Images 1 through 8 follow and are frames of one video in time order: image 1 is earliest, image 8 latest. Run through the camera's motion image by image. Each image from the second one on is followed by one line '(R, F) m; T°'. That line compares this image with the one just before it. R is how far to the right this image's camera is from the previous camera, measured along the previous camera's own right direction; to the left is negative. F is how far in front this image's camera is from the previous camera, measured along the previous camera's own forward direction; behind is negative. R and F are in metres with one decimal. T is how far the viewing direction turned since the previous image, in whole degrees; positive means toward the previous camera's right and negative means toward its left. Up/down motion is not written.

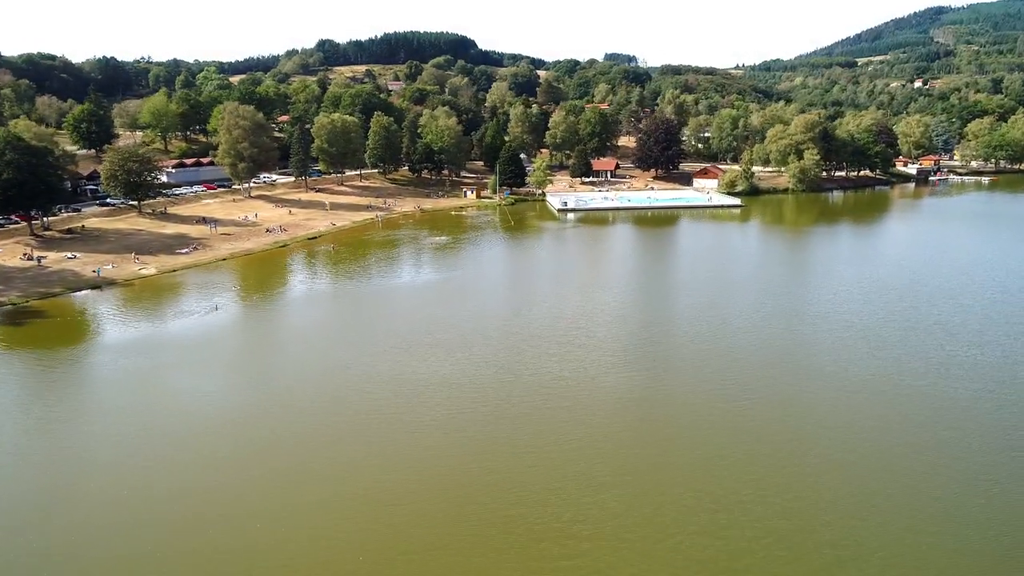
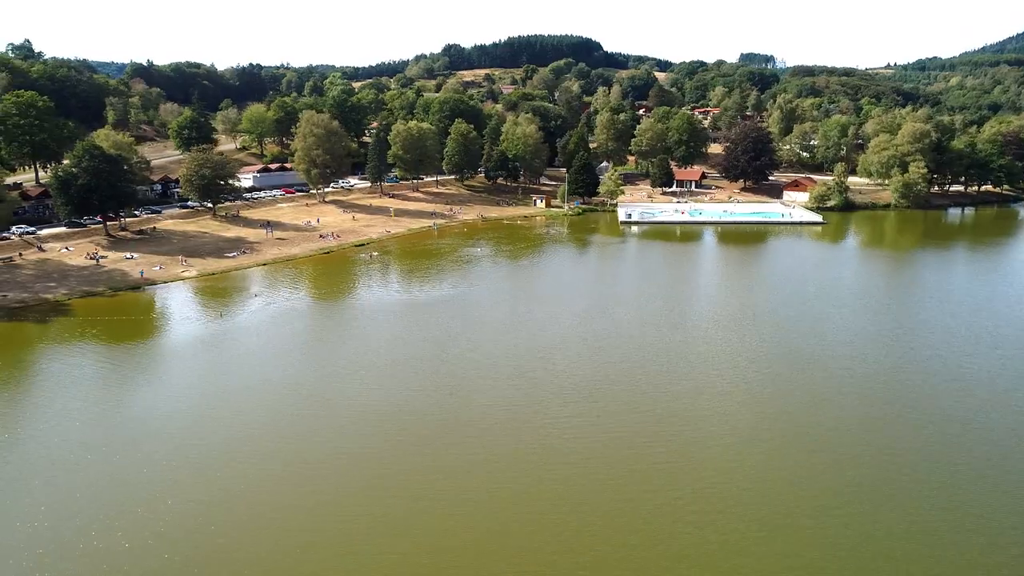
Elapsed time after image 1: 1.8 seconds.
(+5.3, +1.5) m; -10°
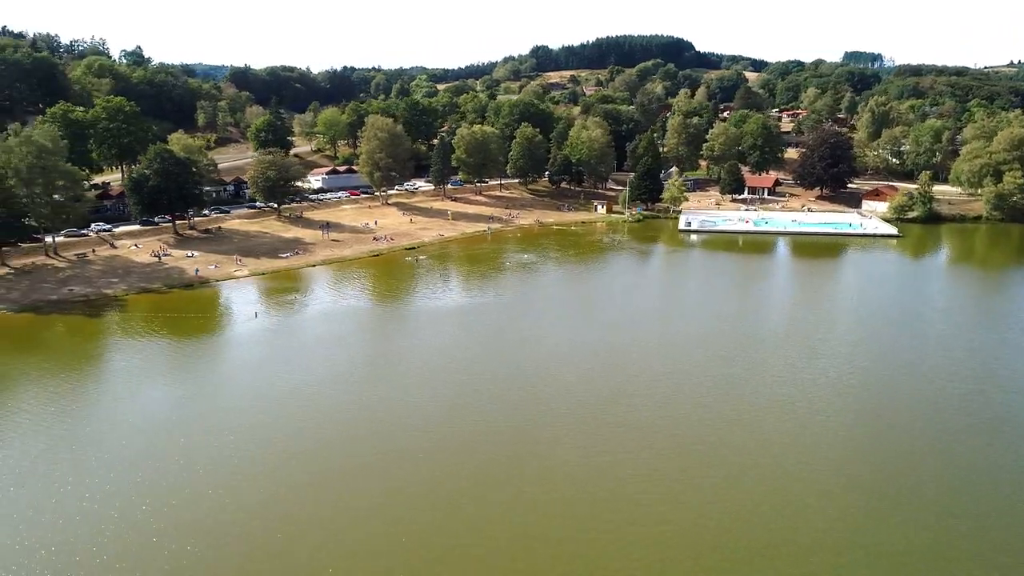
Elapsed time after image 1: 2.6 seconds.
(+2.6, +0.5) m; -7°
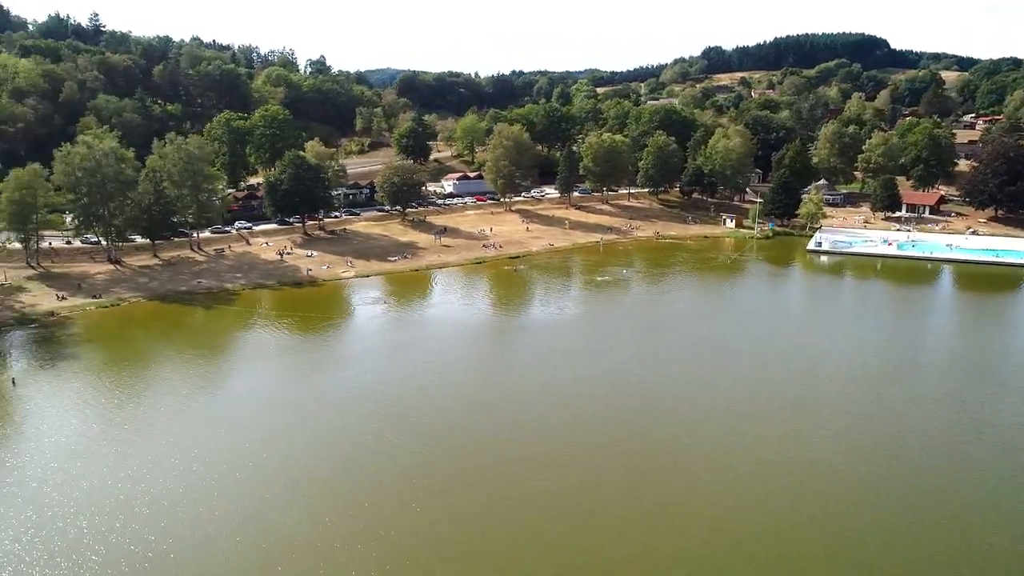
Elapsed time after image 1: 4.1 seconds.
(+4.2, +0.7) m; -13°
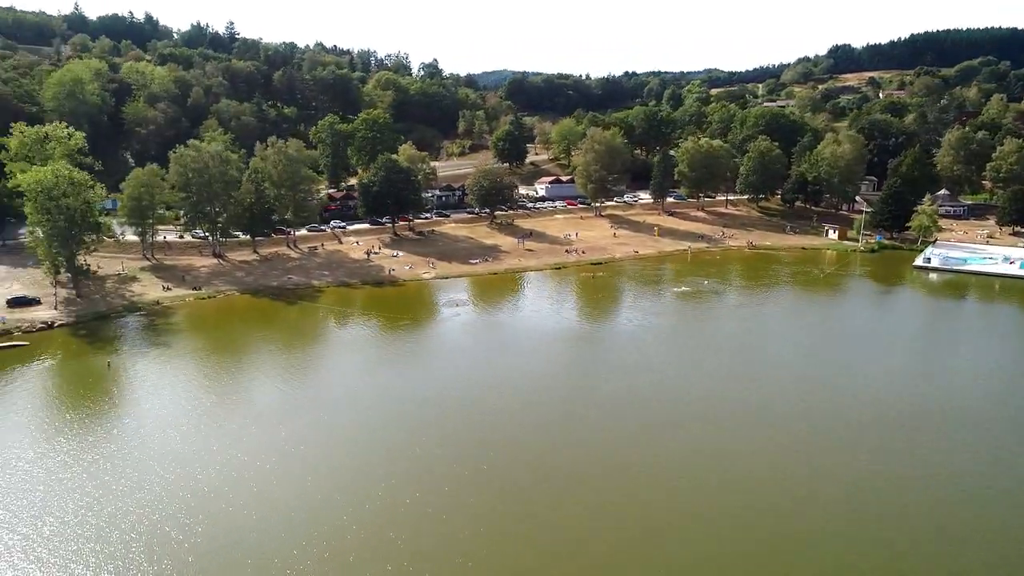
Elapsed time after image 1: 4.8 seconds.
(+2.0, +0.2) m; -9°
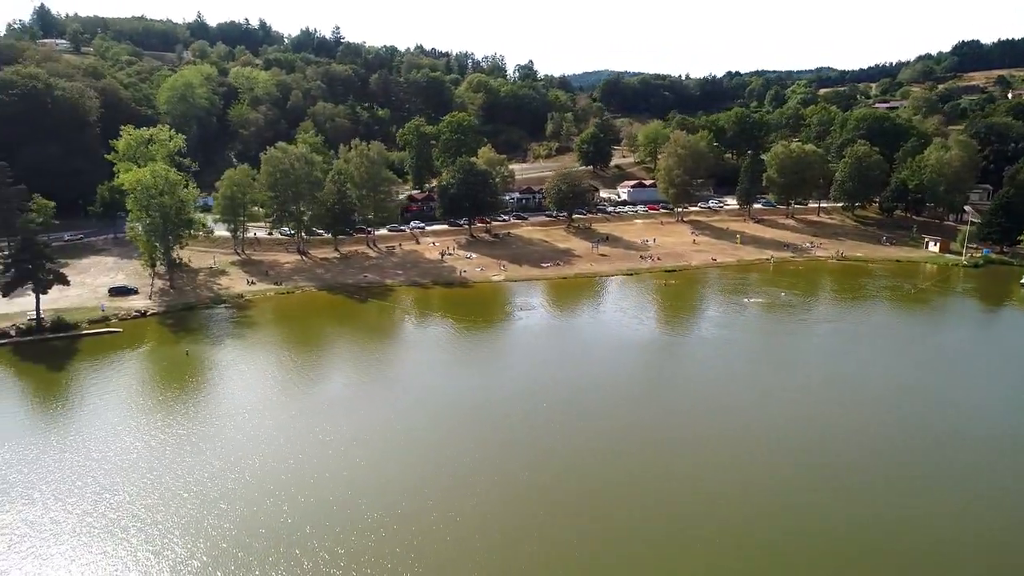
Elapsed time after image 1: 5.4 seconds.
(+1.6, +0.1) m; -8°
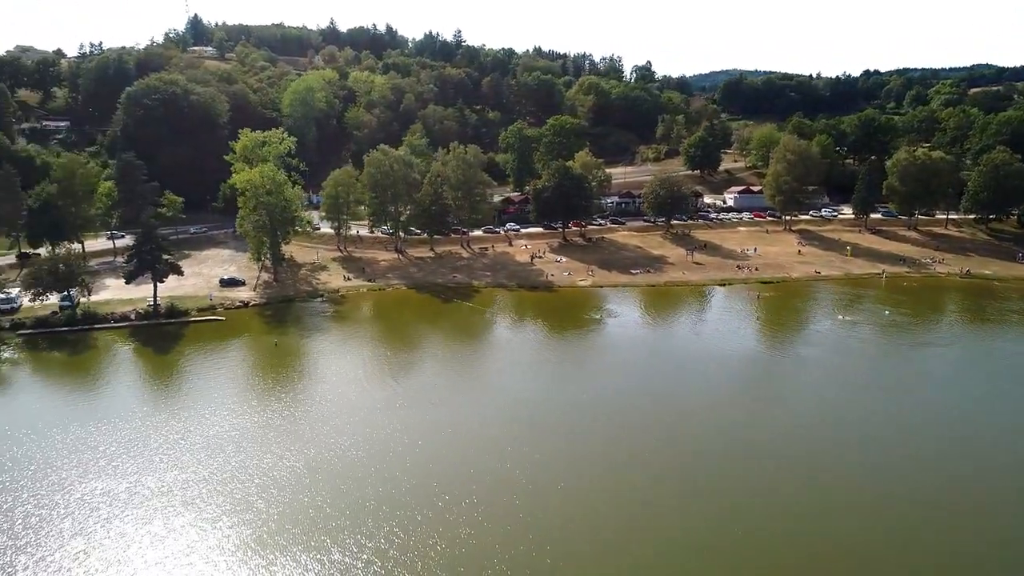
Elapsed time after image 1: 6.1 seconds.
(+1.9, +0.1) m; -9°
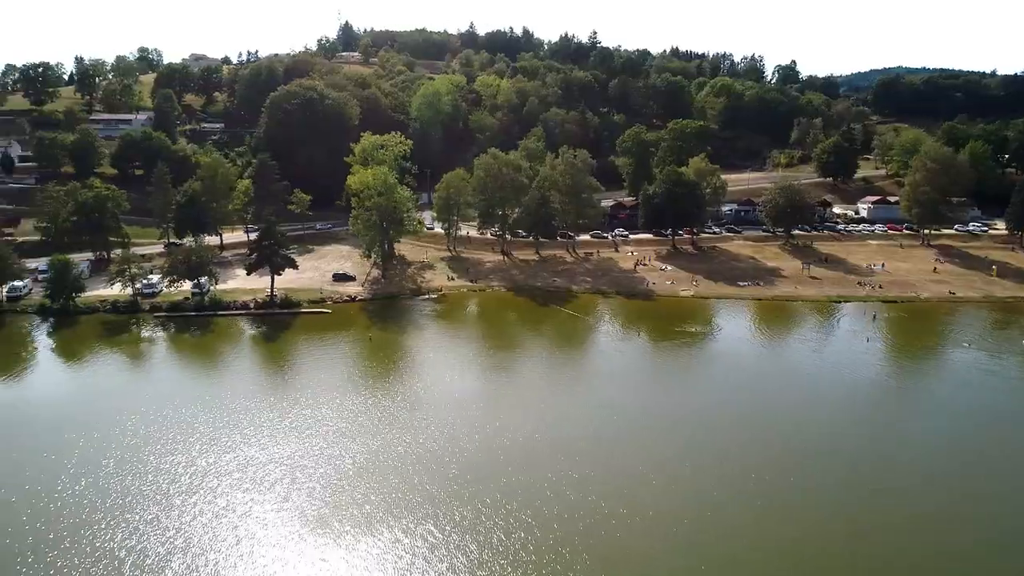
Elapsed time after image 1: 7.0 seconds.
(+2.1, +0.1) m; -11°
